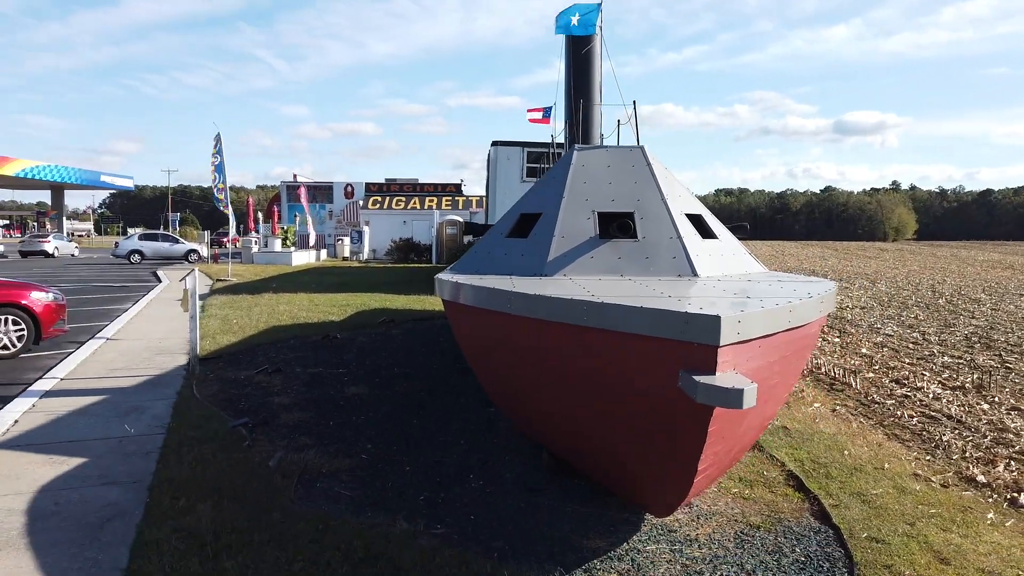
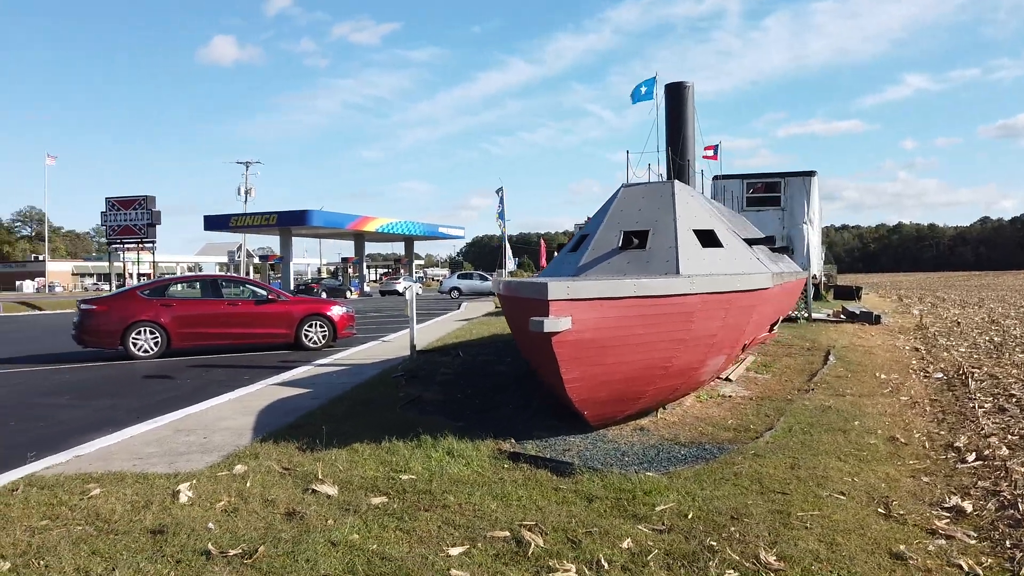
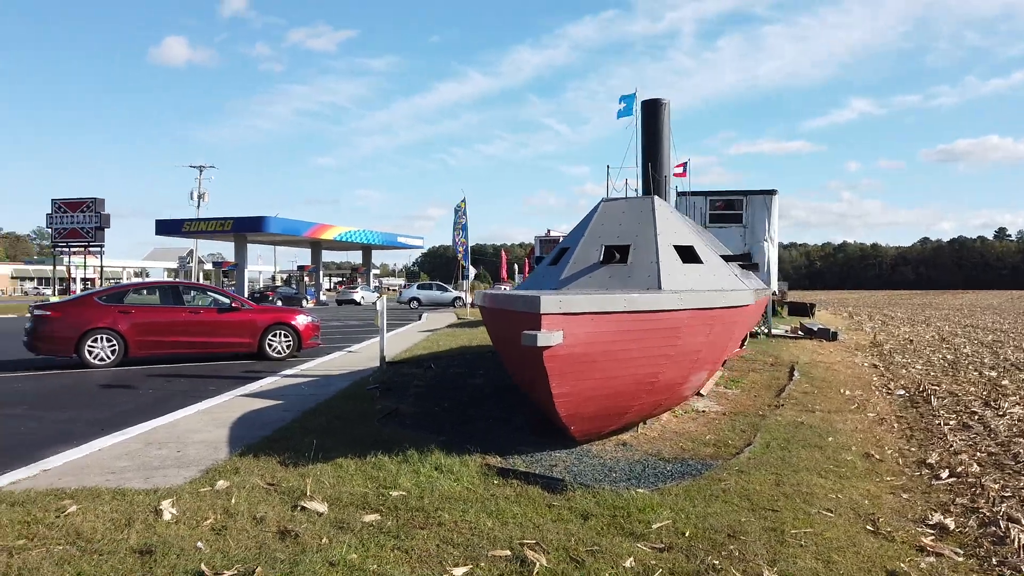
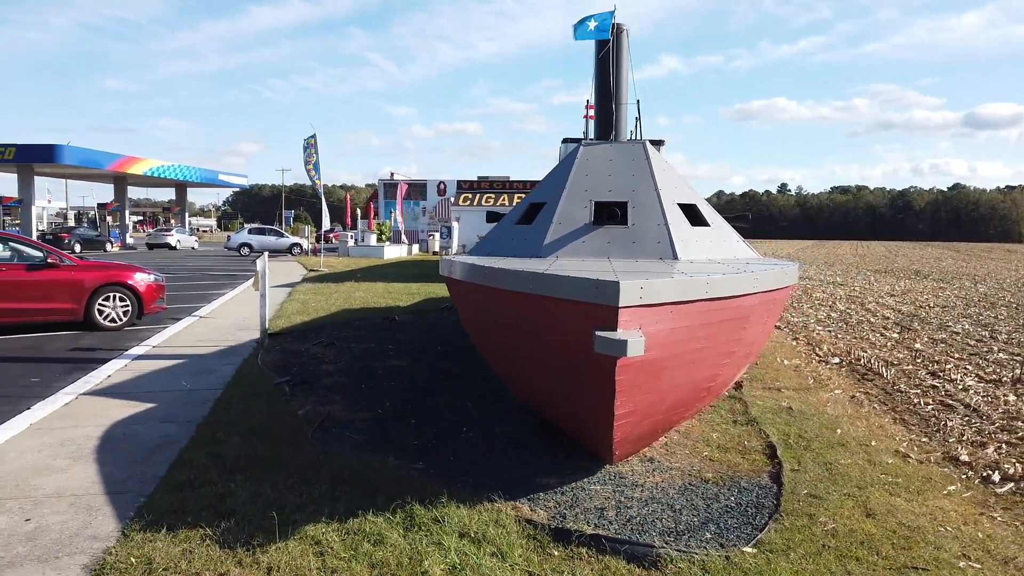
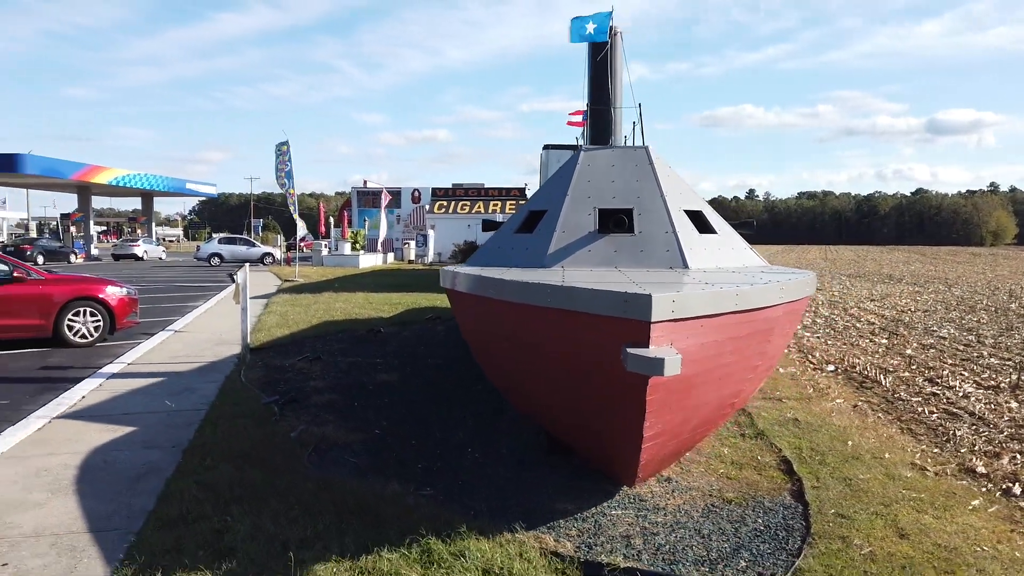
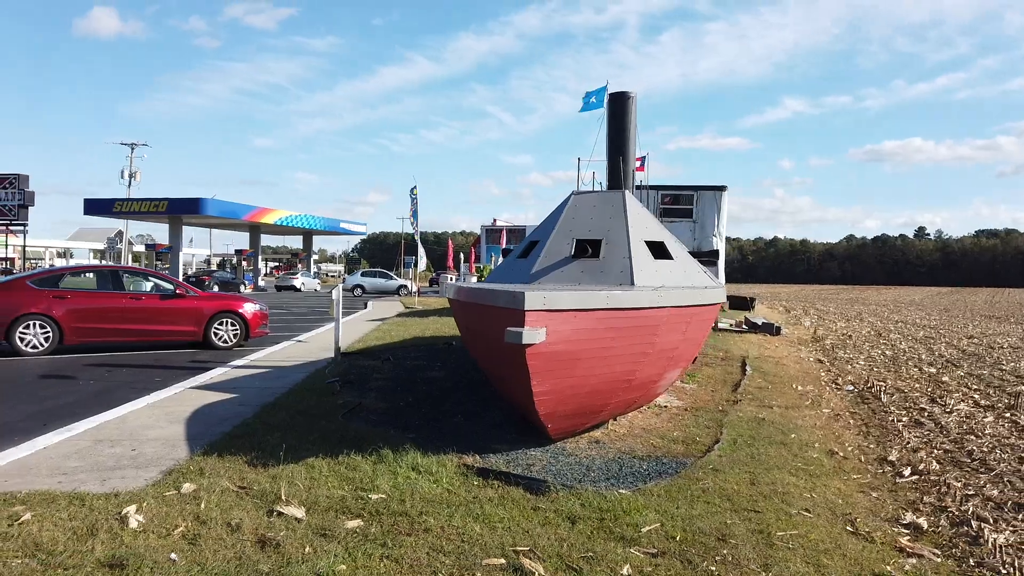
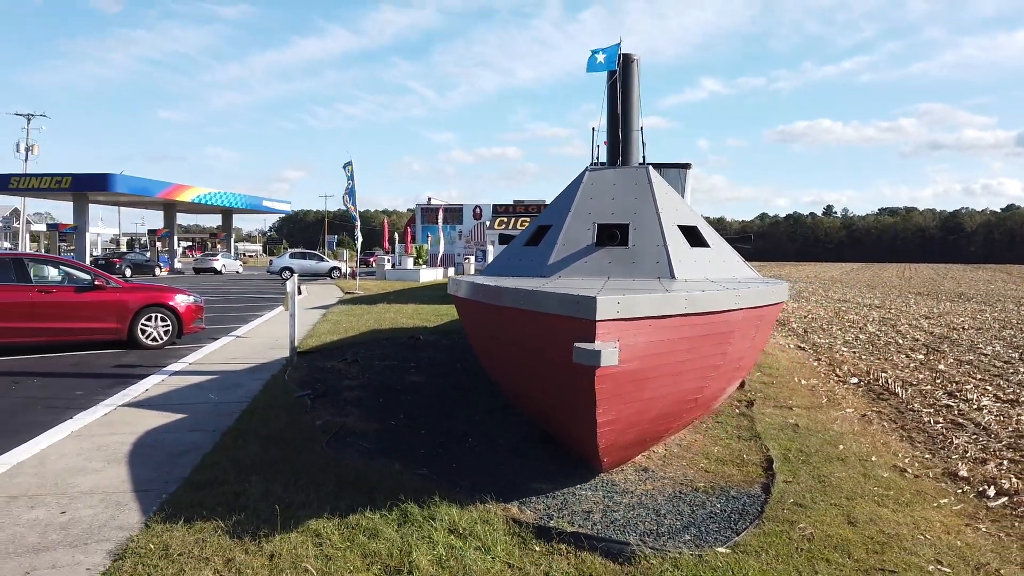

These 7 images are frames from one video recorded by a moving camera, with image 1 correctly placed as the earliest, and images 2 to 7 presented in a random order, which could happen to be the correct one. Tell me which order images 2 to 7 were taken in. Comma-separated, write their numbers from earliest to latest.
5, 4, 7, 6, 3, 2
